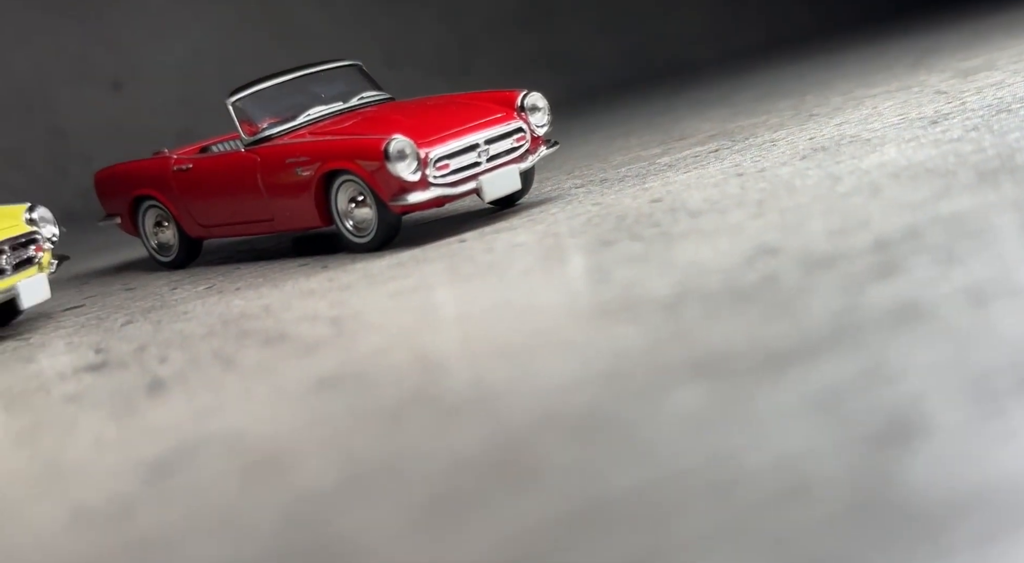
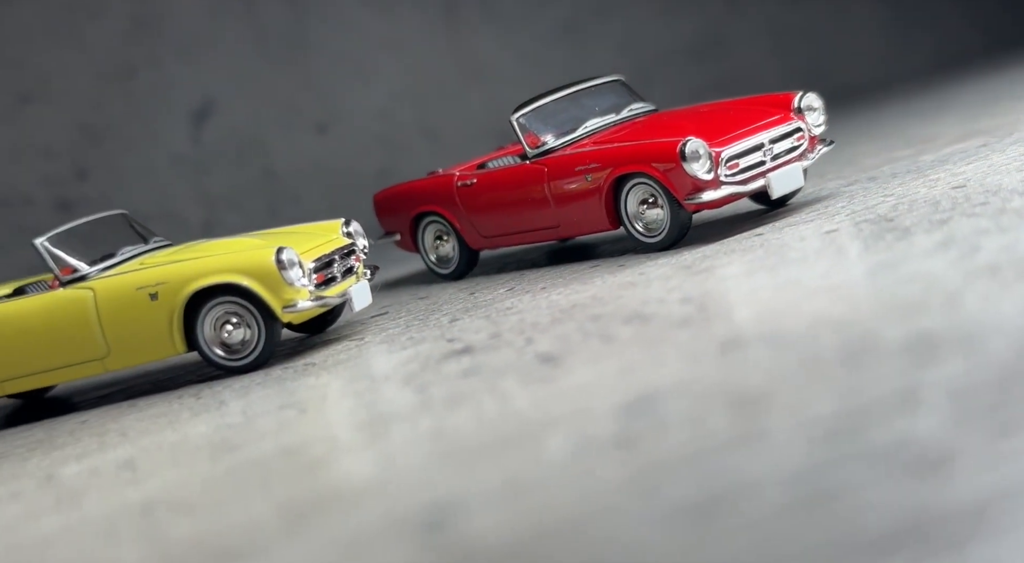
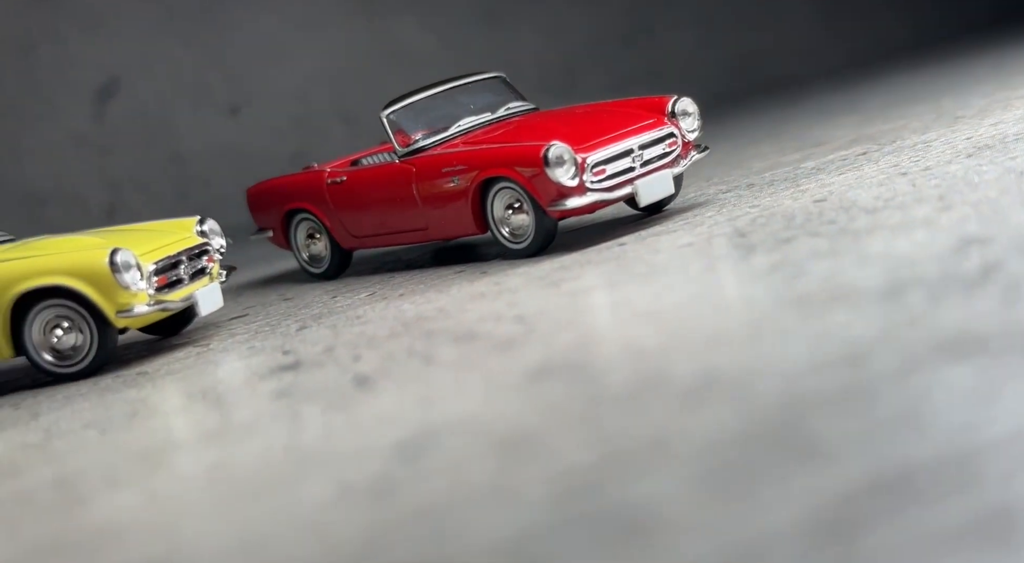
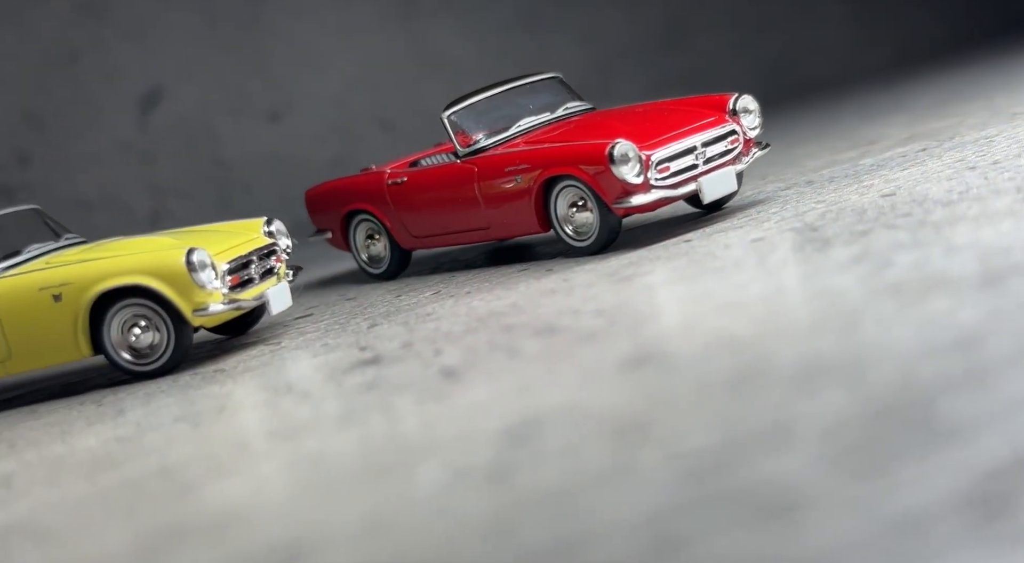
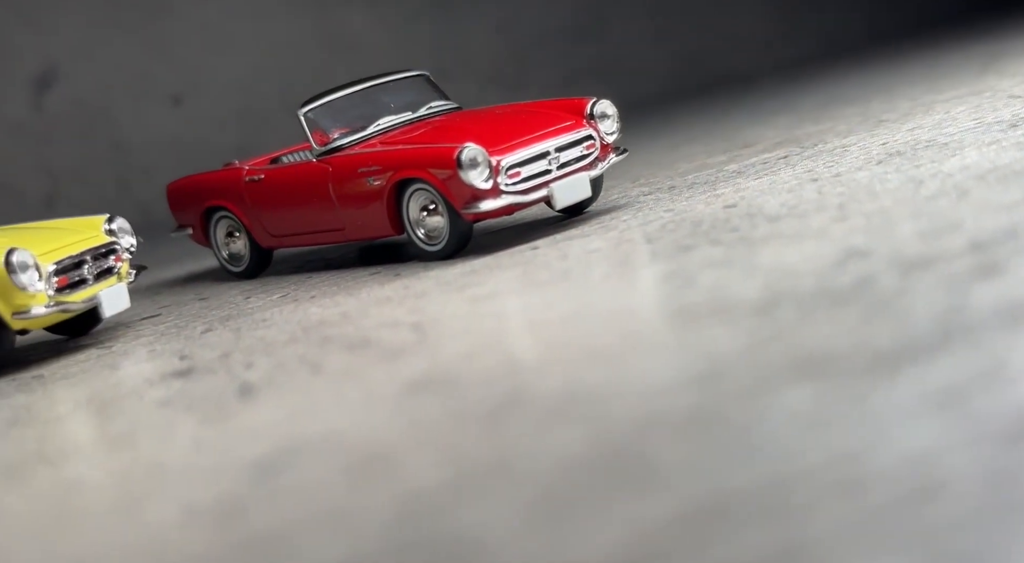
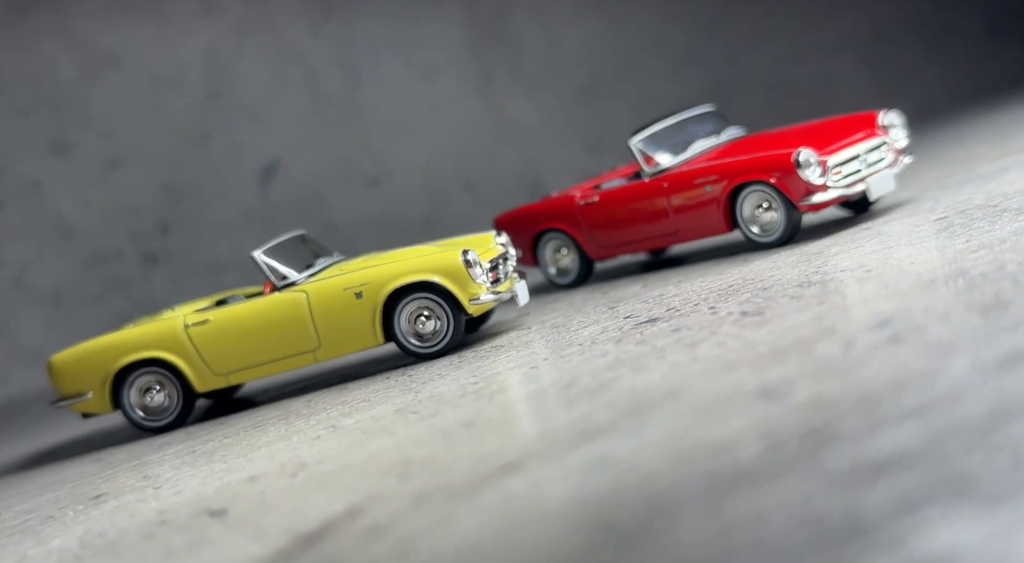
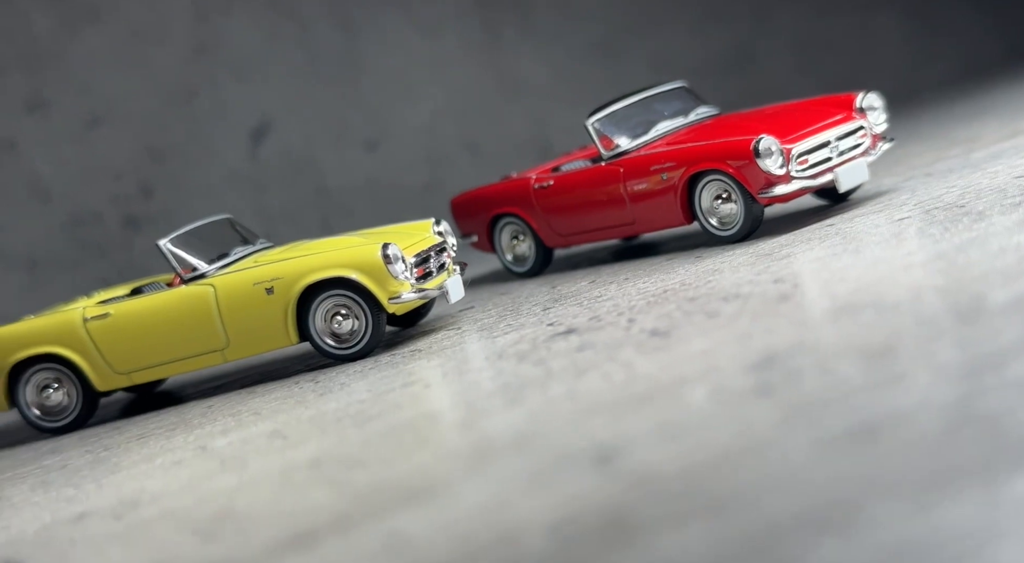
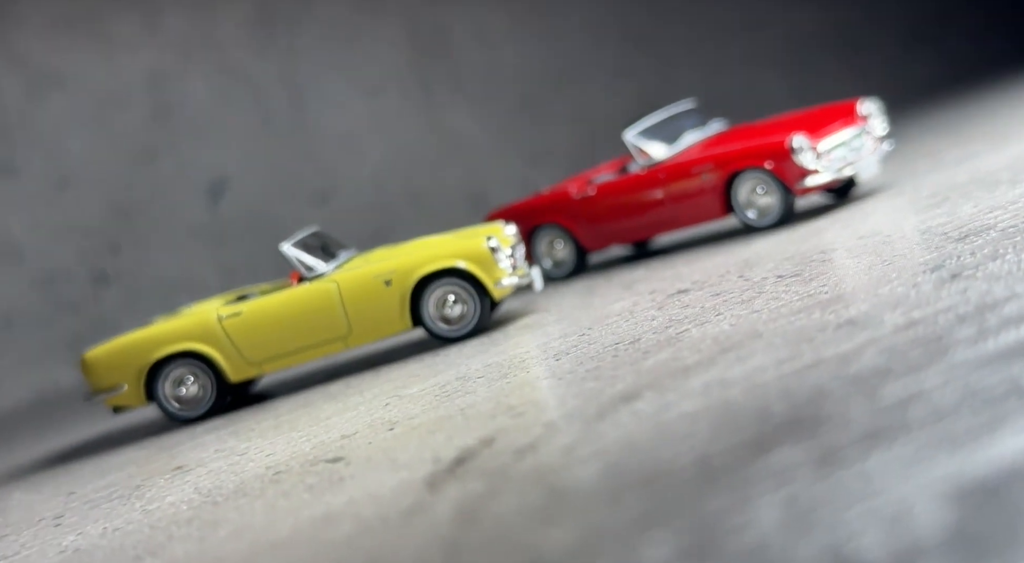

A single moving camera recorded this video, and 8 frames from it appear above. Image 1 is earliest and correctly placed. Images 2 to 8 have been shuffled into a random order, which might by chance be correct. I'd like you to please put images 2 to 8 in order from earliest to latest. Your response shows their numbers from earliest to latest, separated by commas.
5, 3, 4, 2, 7, 6, 8
